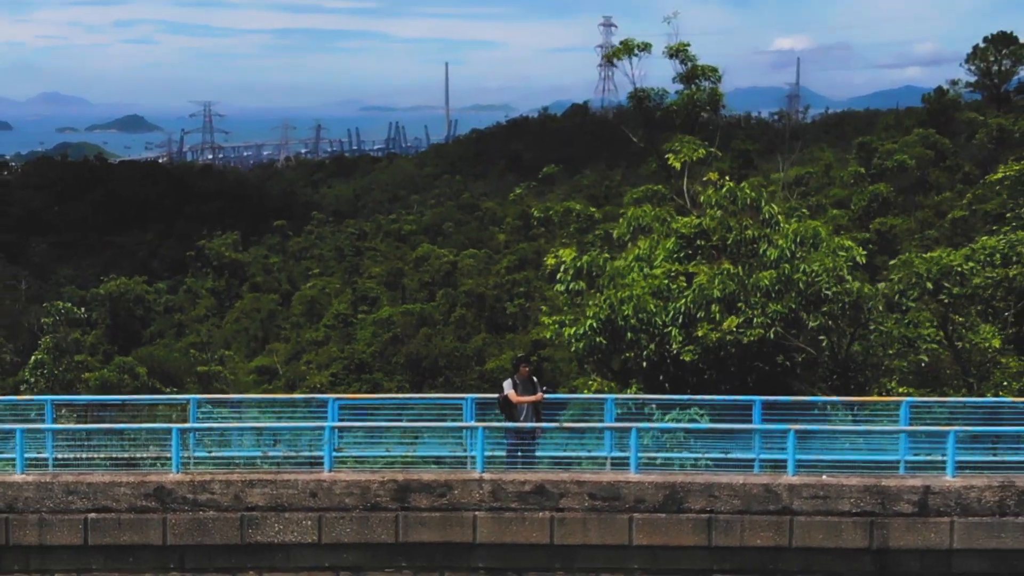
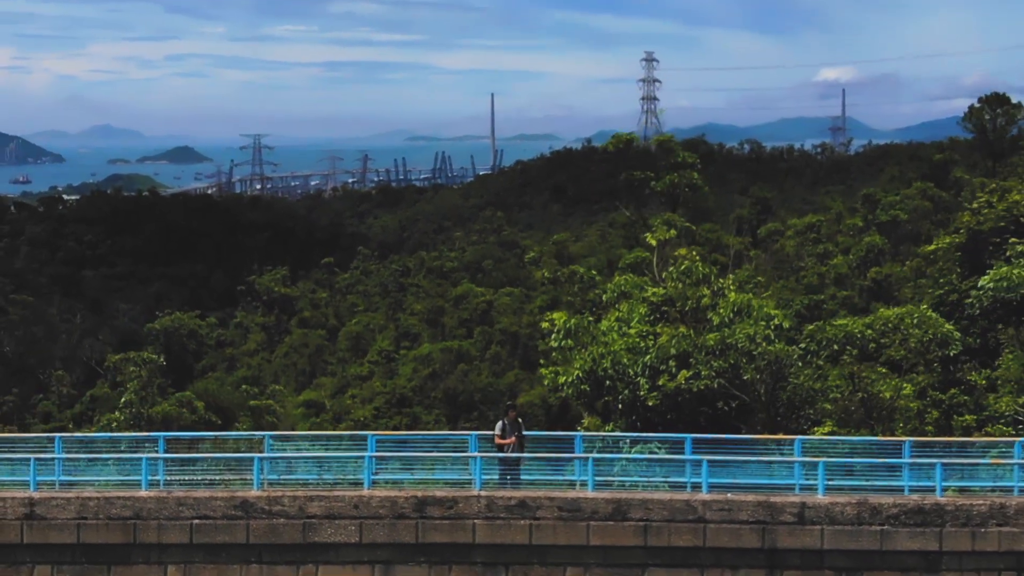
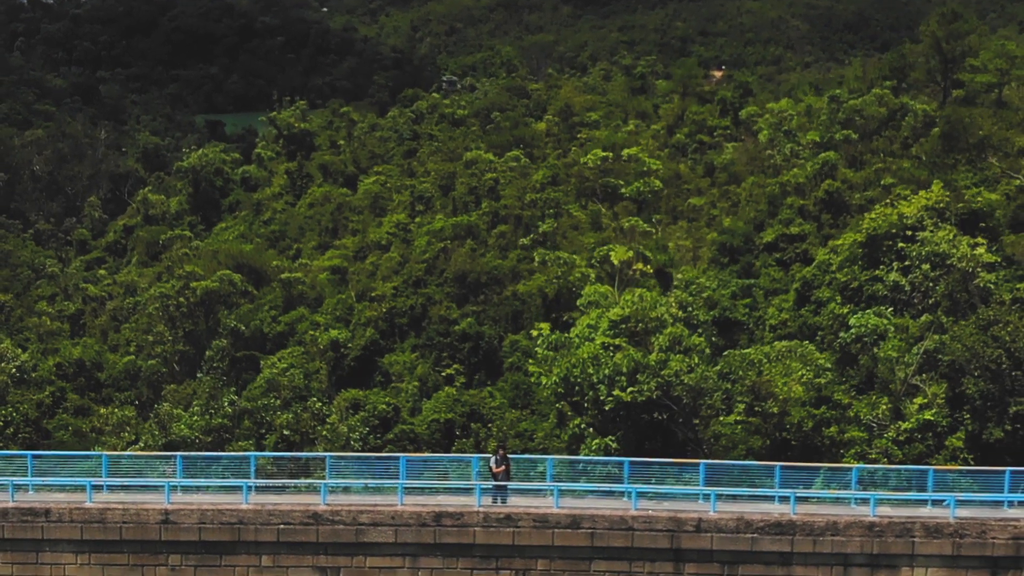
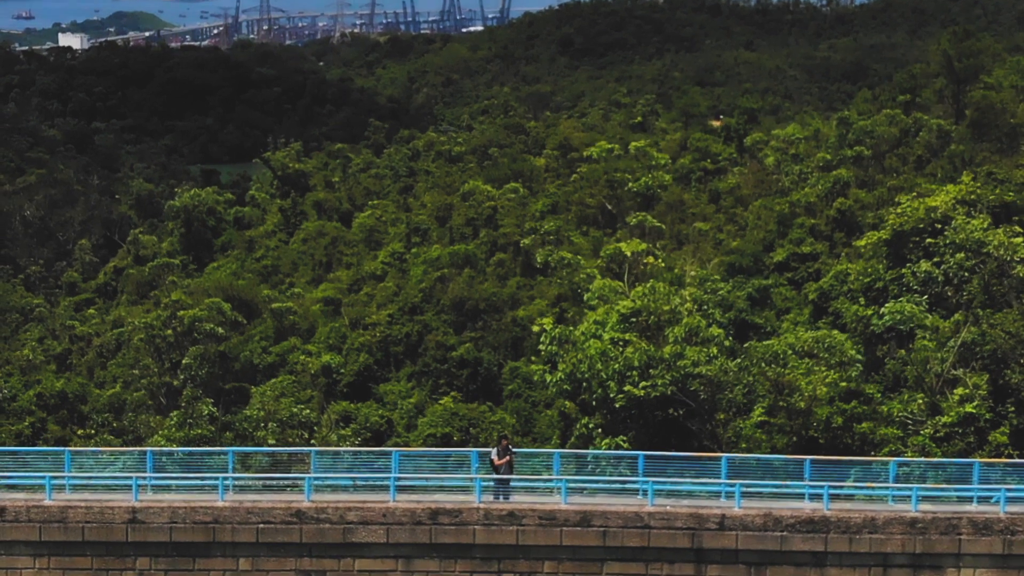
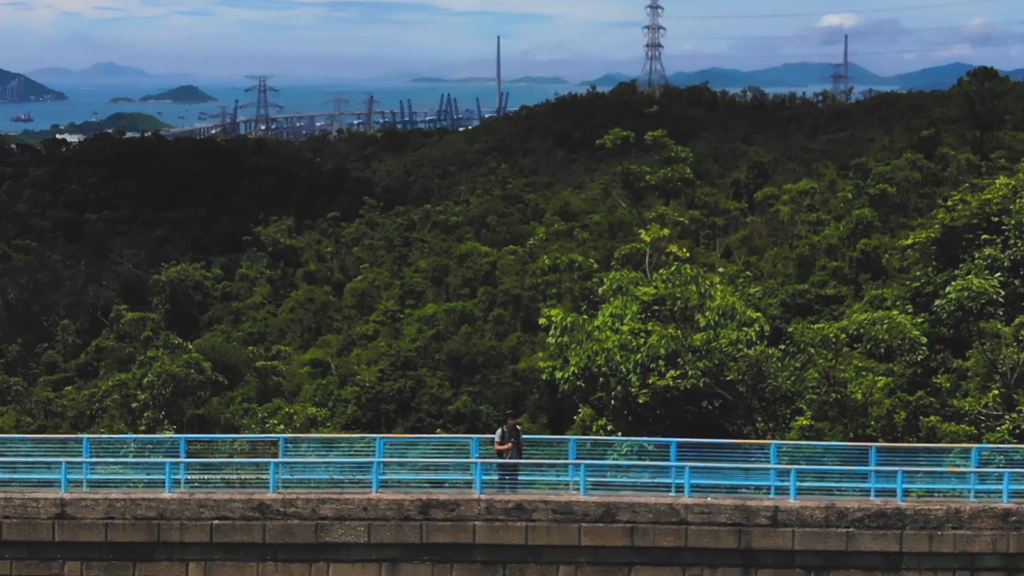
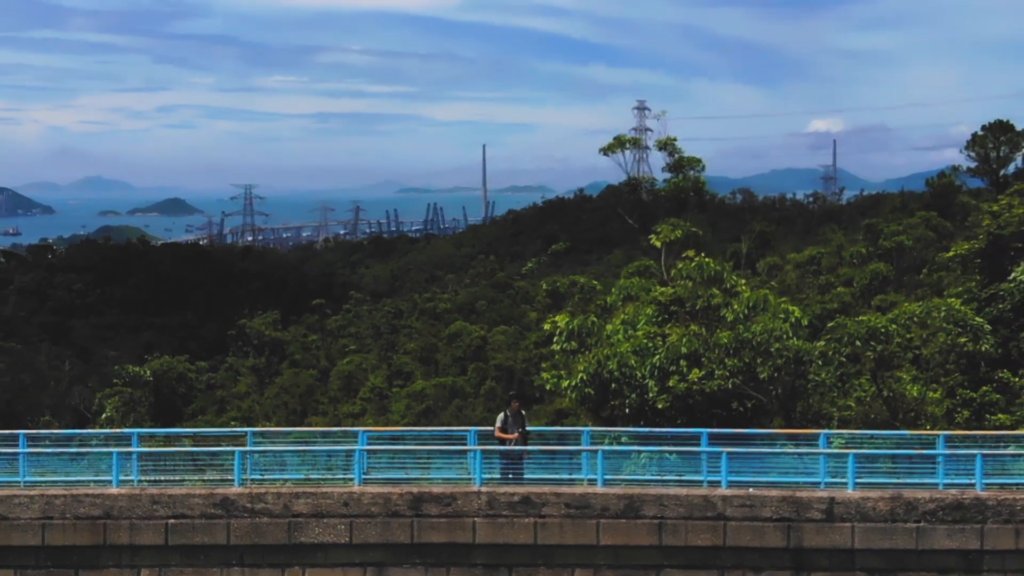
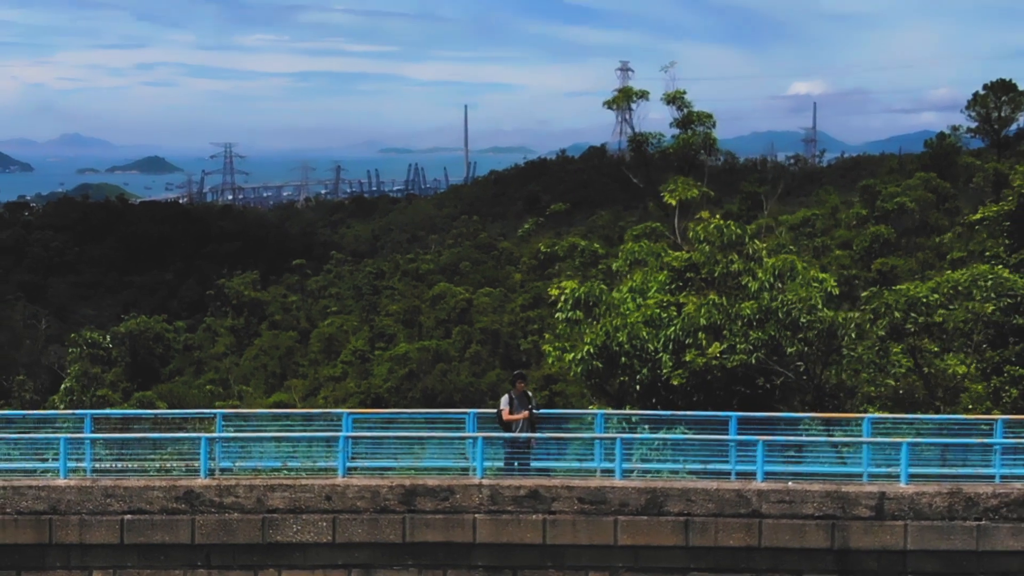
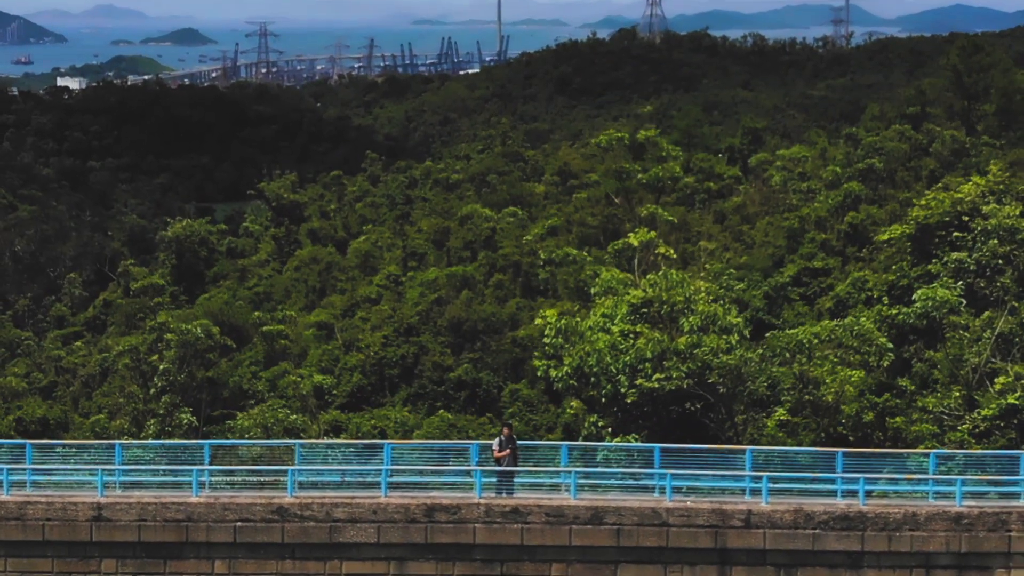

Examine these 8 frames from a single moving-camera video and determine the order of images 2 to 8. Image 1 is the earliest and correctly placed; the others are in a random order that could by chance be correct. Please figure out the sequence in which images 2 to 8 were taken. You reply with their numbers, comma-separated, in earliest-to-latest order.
7, 6, 2, 5, 8, 4, 3
